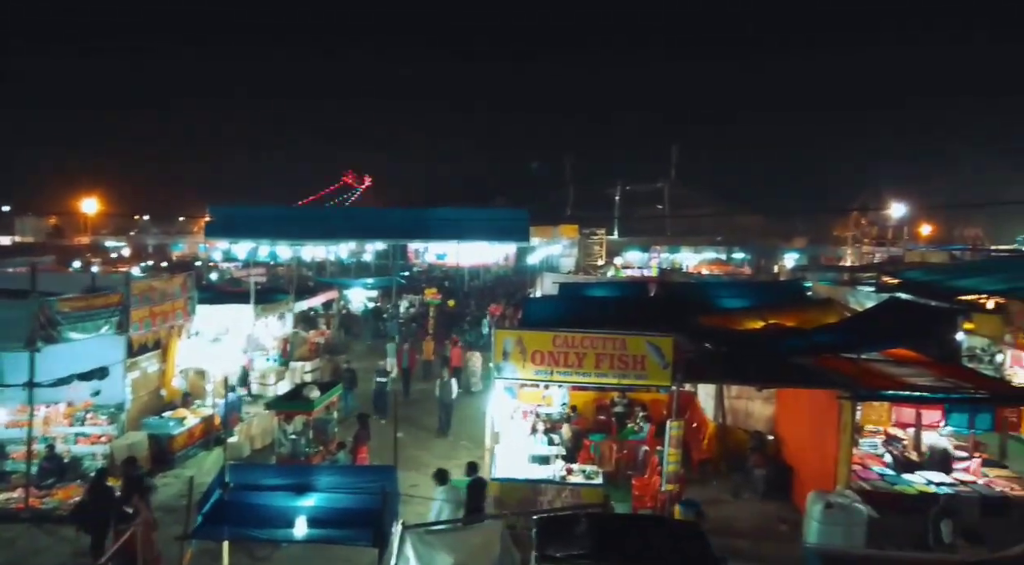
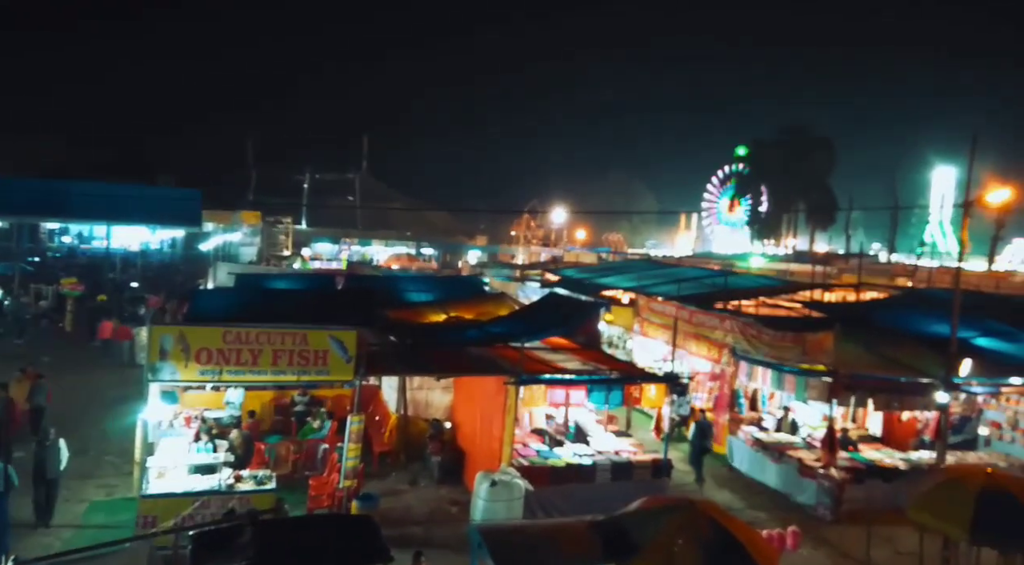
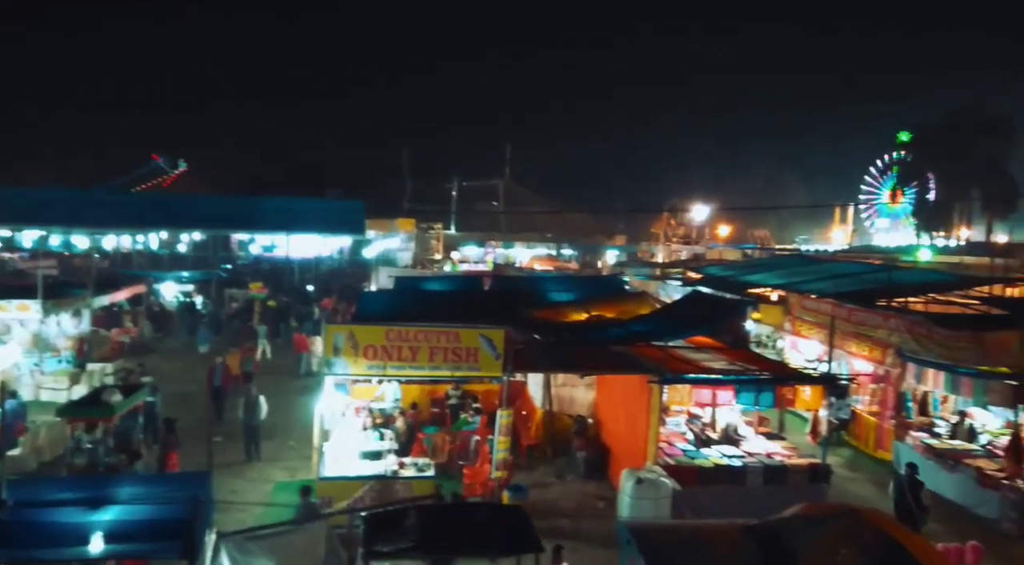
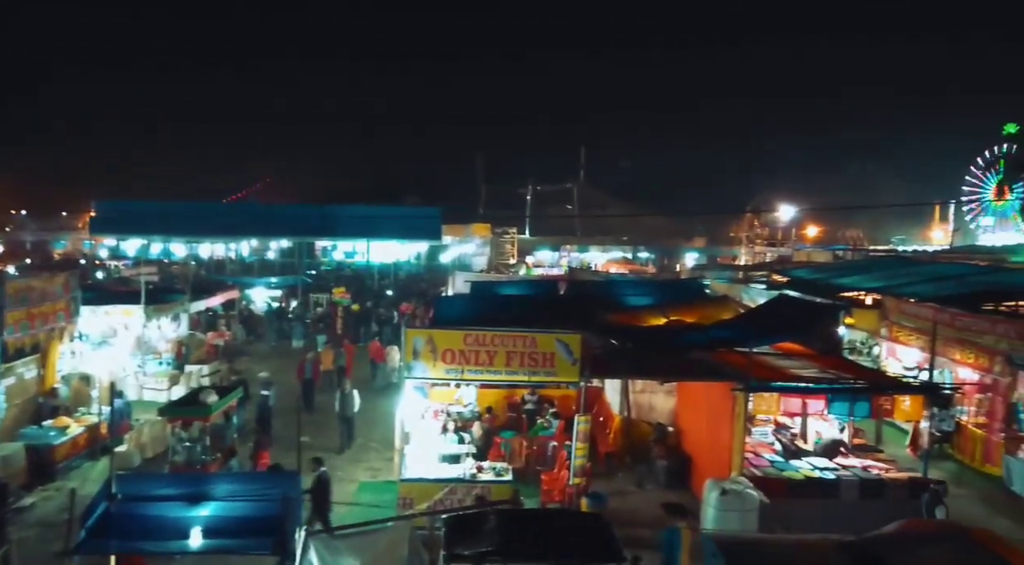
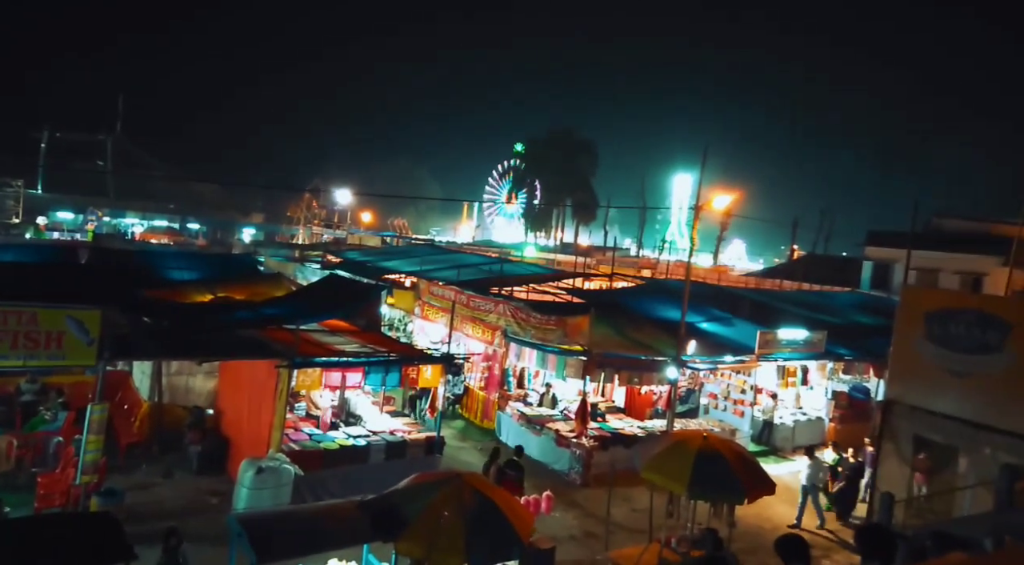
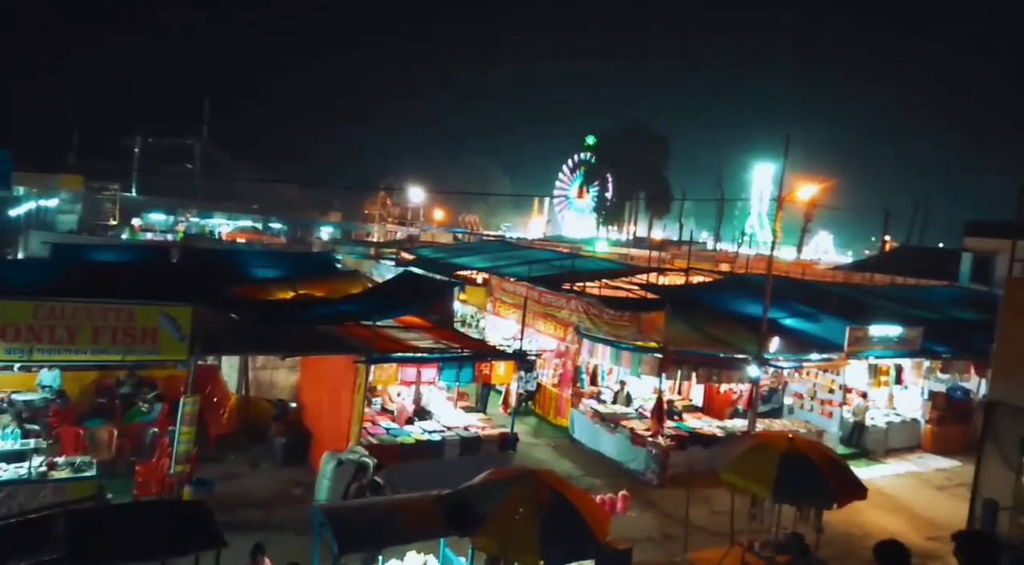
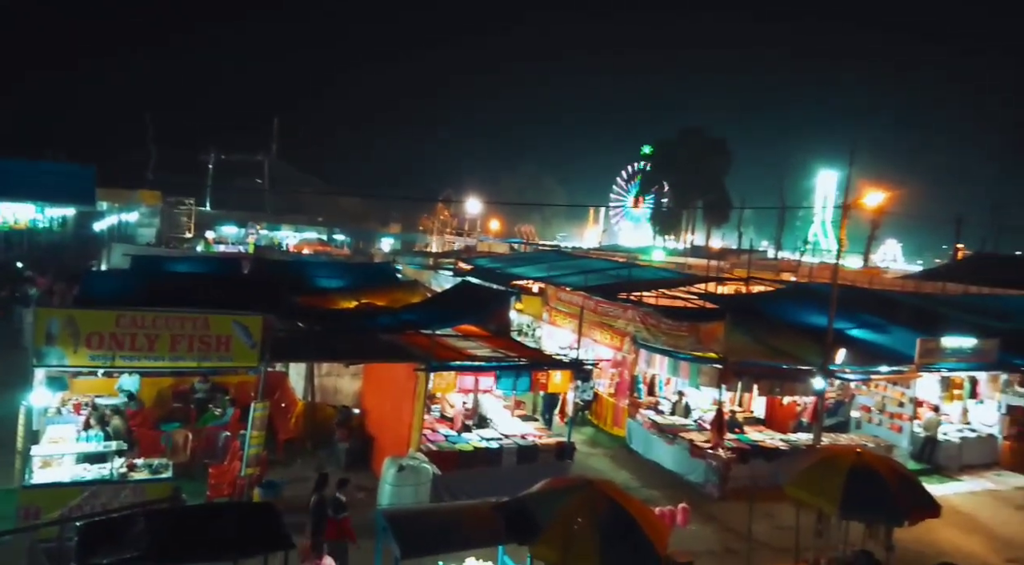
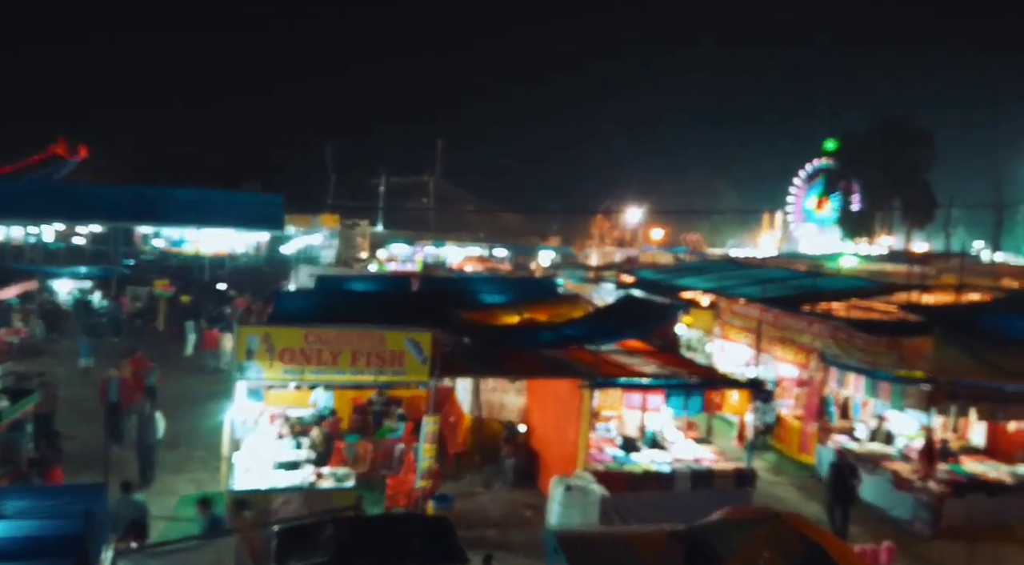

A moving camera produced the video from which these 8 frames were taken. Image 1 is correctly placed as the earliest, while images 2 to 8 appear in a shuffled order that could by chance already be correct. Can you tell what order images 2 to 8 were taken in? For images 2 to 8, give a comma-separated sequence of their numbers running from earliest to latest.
4, 3, 8, 2, 7, 6, 5
